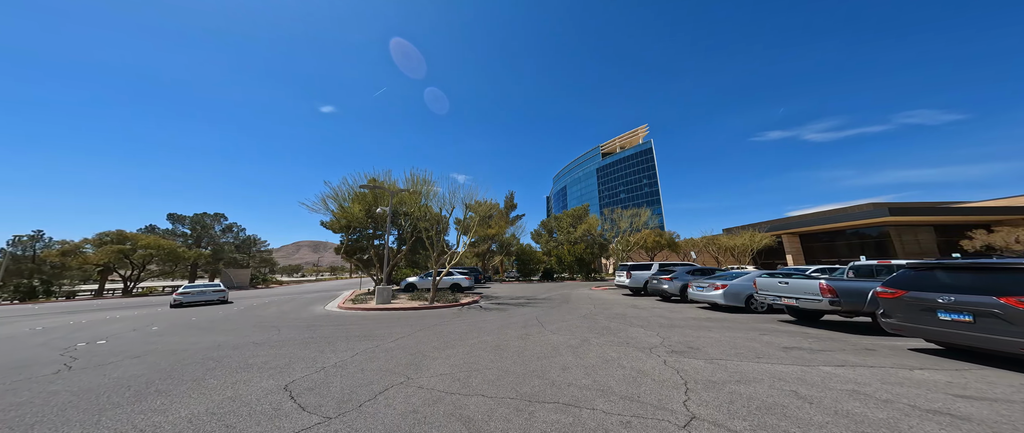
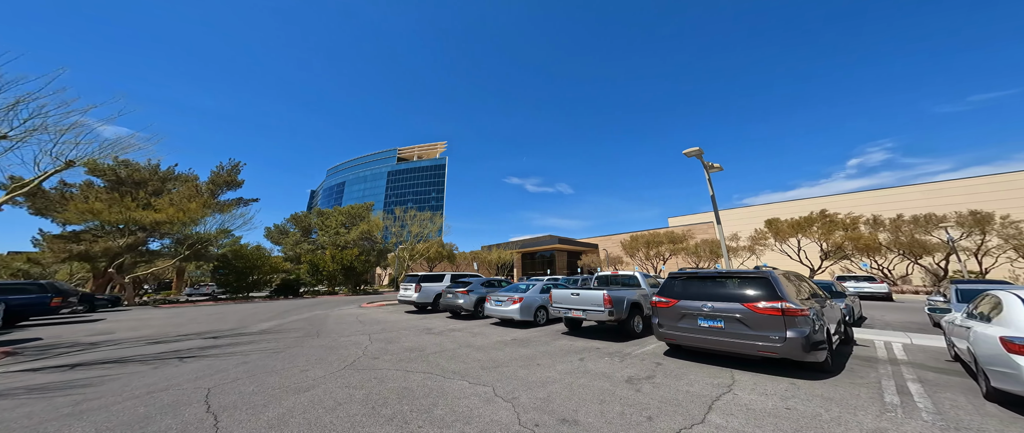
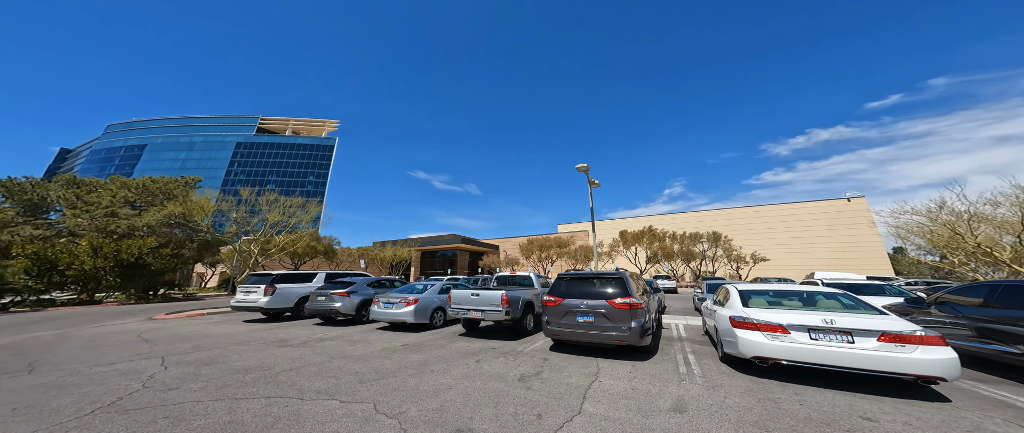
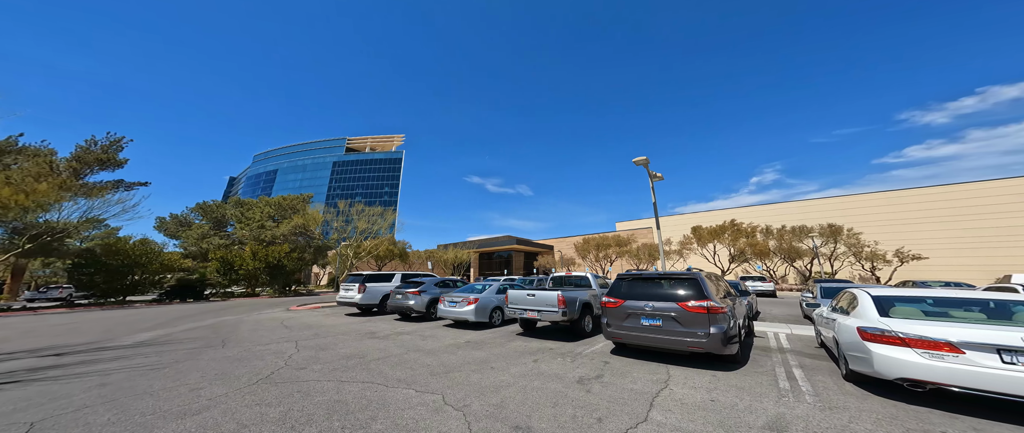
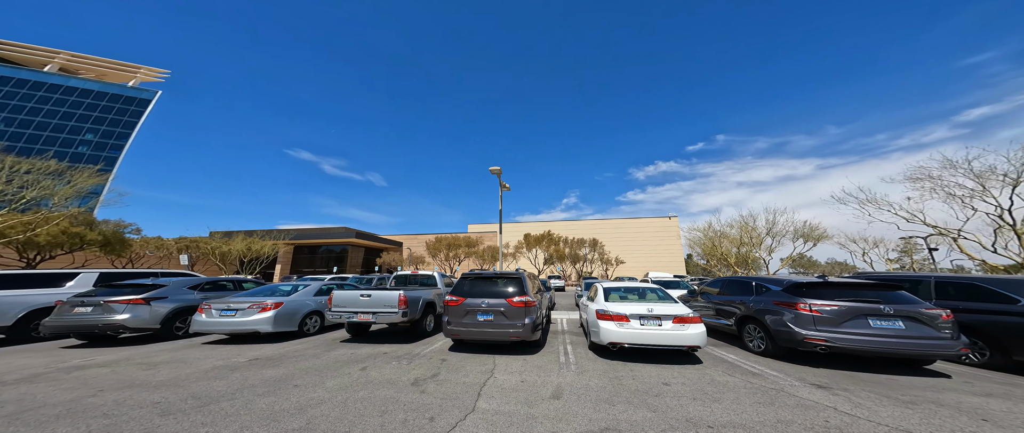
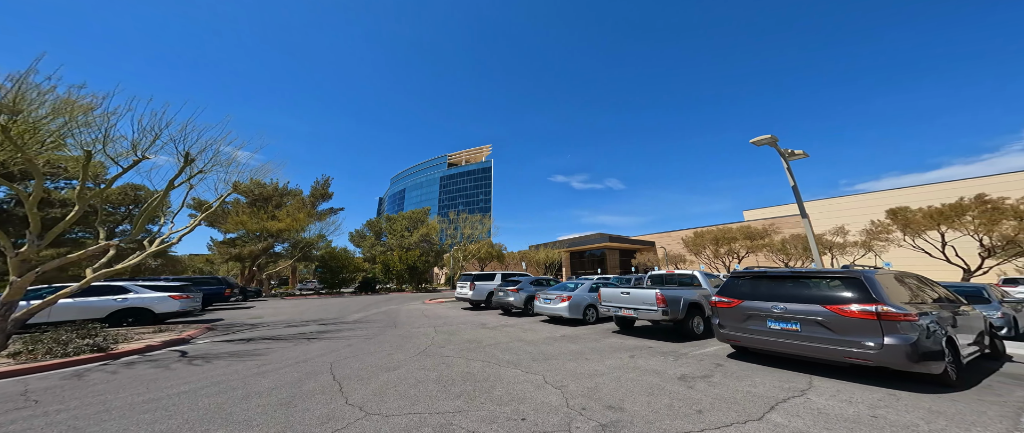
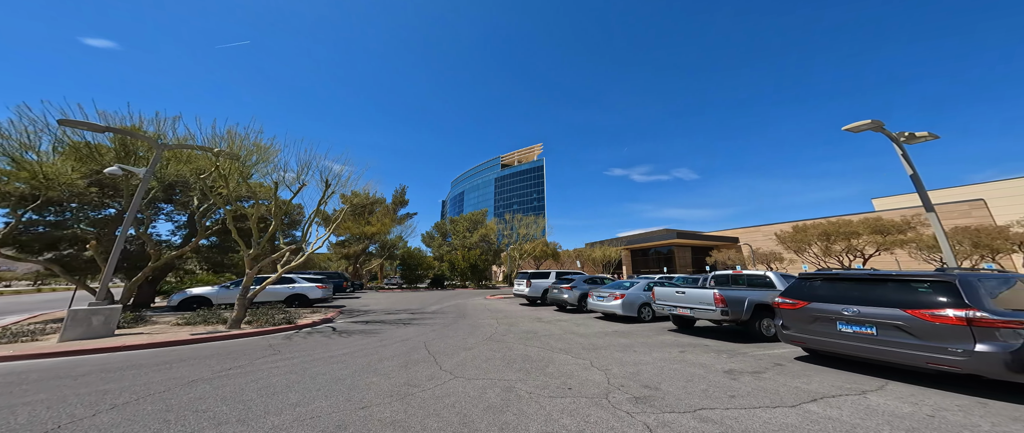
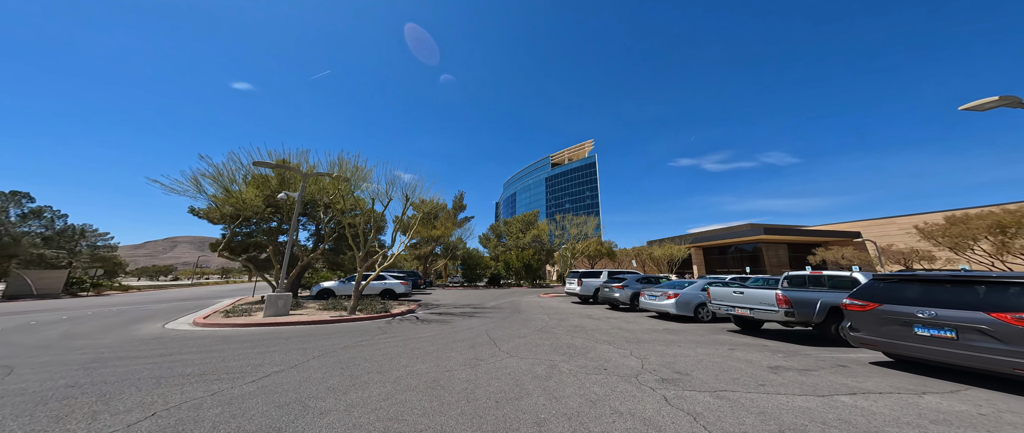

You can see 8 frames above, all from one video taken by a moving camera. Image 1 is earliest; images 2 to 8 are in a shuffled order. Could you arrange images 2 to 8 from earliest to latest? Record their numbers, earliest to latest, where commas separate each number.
8, 7, 6, 2, 4, 3, 5
